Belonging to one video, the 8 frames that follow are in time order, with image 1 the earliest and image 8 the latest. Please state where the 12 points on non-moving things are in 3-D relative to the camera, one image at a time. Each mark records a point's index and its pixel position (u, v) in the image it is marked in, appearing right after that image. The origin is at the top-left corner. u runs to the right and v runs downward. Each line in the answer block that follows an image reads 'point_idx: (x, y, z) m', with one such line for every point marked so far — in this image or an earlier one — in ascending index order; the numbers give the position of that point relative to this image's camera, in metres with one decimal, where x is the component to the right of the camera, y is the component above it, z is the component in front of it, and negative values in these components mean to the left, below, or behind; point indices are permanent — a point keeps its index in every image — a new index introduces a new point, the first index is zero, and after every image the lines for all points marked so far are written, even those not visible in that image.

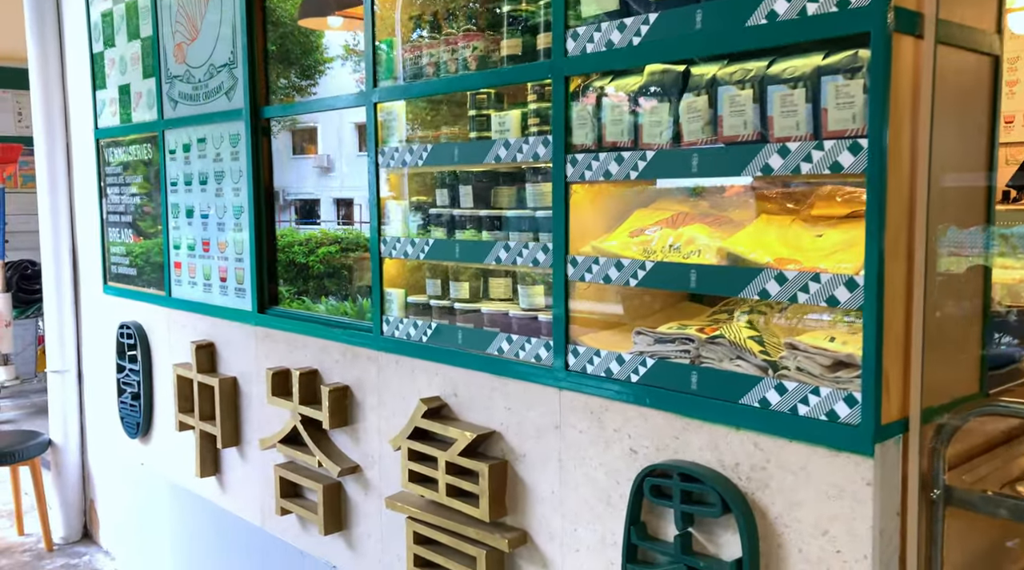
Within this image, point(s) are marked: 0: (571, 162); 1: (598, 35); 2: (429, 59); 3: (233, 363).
0: (+0.2, +0.3, +2.5) m
1: (+0.2, +0.6, +2.4) m
2: (-0.3, +0.7, +2.9) m
3: (-1.2, -0.3, +4.0) m
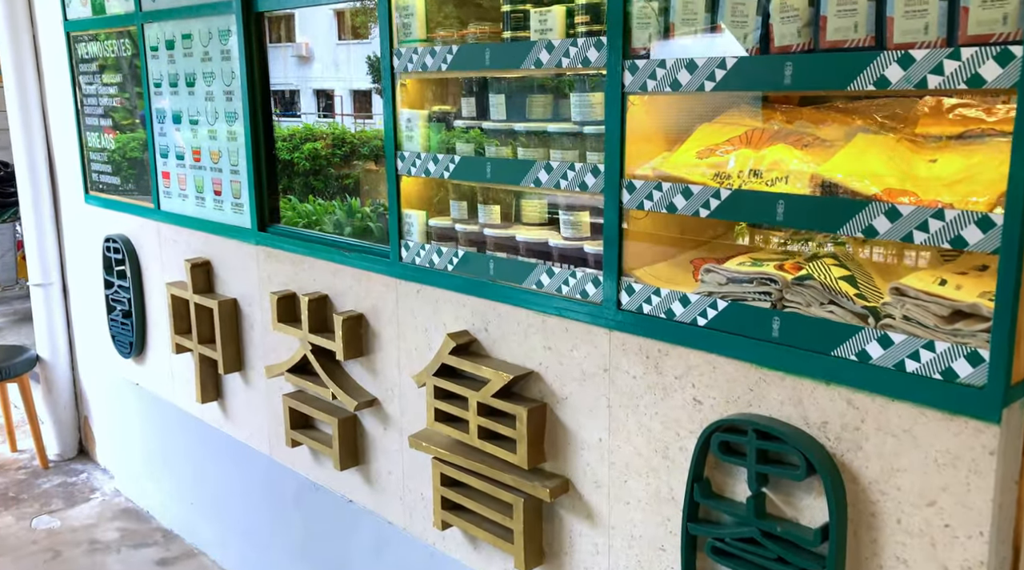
0: (+0.3, +0.5, +2.1) m
1: (+0.3, +0.8, +2.0) m
2: (-0.2, +0.9, +2.5) m
3: (-1.1, 0.0, +3.7) m
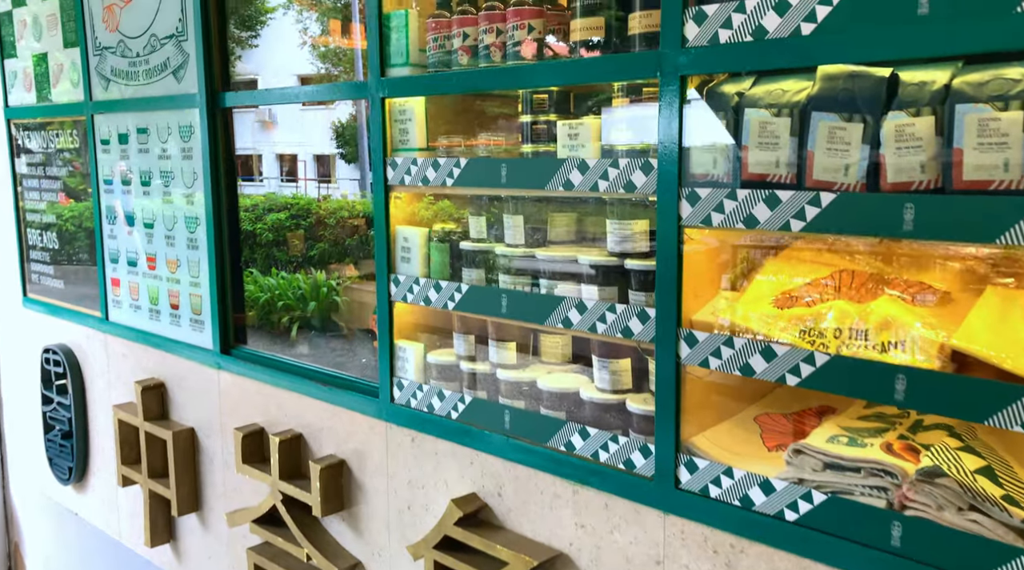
0: (+0.3, +0.2, +1.7) m
1: (+0.4, +0.5, +1.6) m
2: (-0.1, +0.6, +2.2) m
3: (-1.1, -0.4, +3.2) m
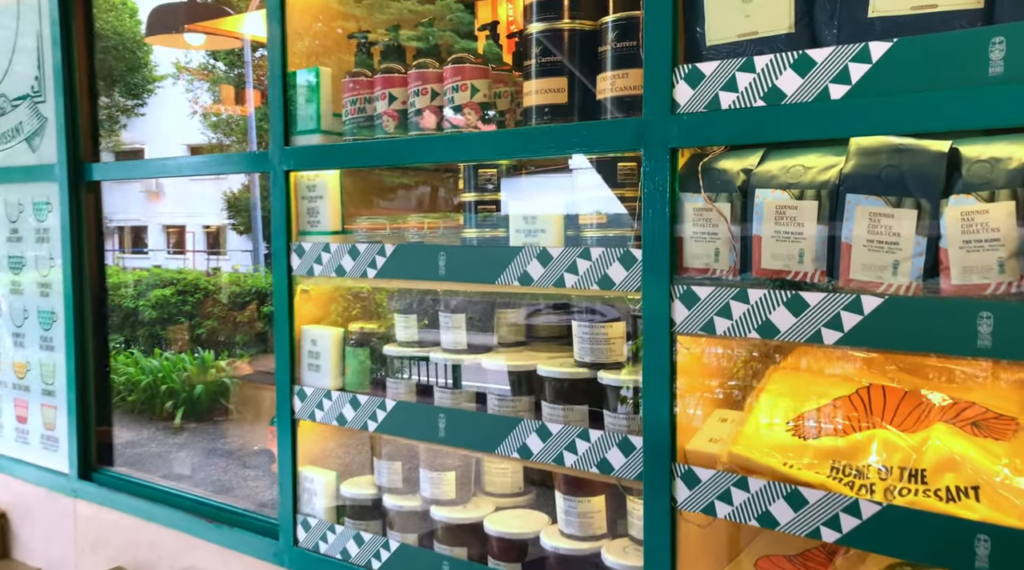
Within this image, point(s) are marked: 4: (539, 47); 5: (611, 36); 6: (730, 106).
0: (+0.3, 0.0, +1.4) m
1: (+0.3, +0.3, +1.3) m
2: (-0.2, +0.4, +1.8) m
3: (-1.4, -0.7, +2.6) m
4: (0.0, +0.4, +1.6) m
5: (+0.2, +0.4, +1.5) m
6: (+0.3, +0.3, +1.3) m
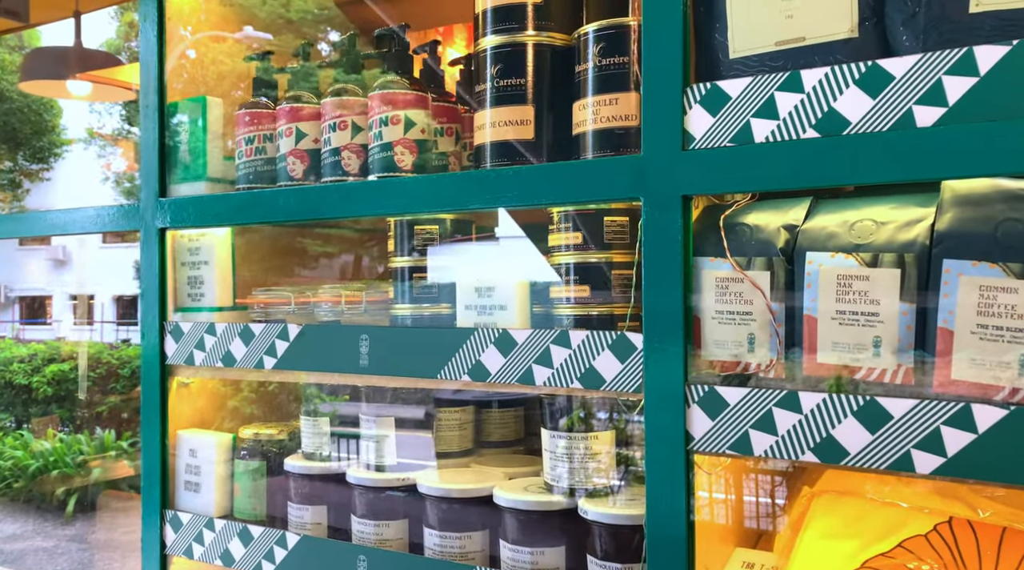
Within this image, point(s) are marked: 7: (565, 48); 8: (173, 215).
0: (+0.2, -0.1, +1.0) m
1: (+0.3, +0.2, +0.9) m
2: (-0.3, +0.2, +1.4) m
3: (-1.5, -0.9, +2.0) m
4: (0.0, +0.3, +1.2) m
5: (+0.1, +0.3, +1.1) m
6: (+0.3, +0.2, +1.0) m
7: (+0.1, +0.3, +1.2) m
8: (-0.5, +0.1, +1.5) m
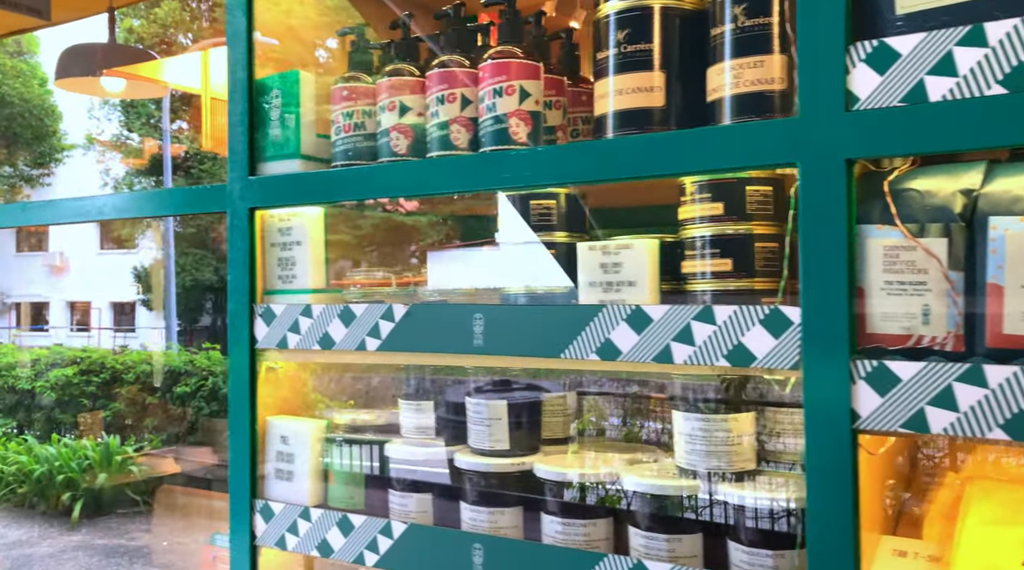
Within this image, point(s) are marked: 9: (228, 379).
0: (+0.4, -0.1, +0.9) m
1: (+0.5, +0.2, +0.9) m
2: (-0.2, +0.2, +1.3) m
3: (-1.3, -0.9, +2.0) m
4: (+0.1, +0.3, +1.2) m
5: (+0.3, +0.3, +1.1) m
6: (+0.4, +0.2, +0.9) m
7: (+0.2, +0.3, +1.2) m
8: (-0.4, +0.1, +1.4) m
9: (-0.5, -0.2, +1.5) m
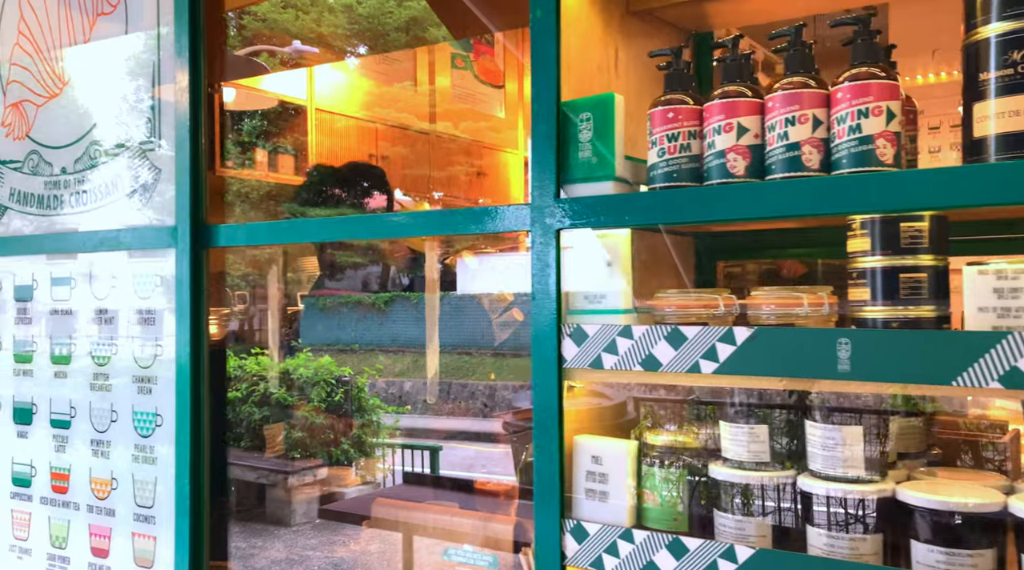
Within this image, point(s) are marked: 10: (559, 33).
0: (+0.8, -0.1, +0.9) m
1: (+0.9, +0.2, +0.9) m
2: (+0.3, +0.2, +1.3) m
3: (-0.8, -0.9, +2.0) m
4: (+0.6, +0.3, +1.1) m
5: (+0.7, +0.3, +1.1) m
6: (+0.9, +0.2, +0.9) m
7: (+0.7, +0.3, +1.1) m
8: (+0.1, +0.1, +1.4) m
9: (0.0, -0.2, +1.5) m
10: (+0.1, +0.4, +1.5) m
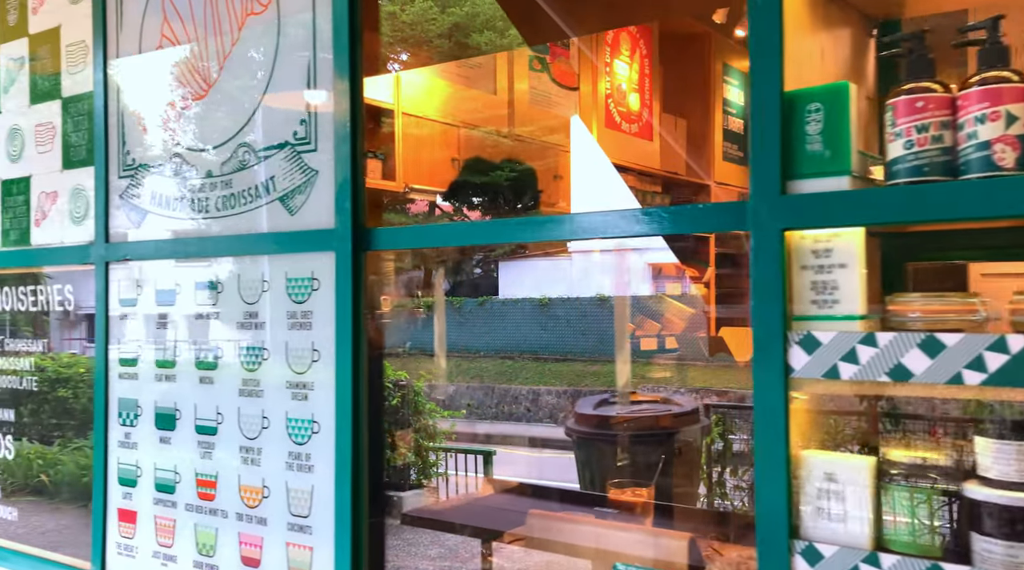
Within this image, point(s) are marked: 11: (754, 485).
0: (+1.1, -0.1, +0.8) m
1: (+1.2, +0.2, +0.7) m
2: (+0.7, +0.2, +1.2) m
3: (-0.4, -1.0, +2.0) m
4: (+0.9, +0.3, +1.0) m
5: (+1.1, +0.3, +0.9) m
6: (+1.2, +0.2, +0.7) m
7: (+1.0, +0.3, +1.0) m
8: (+0.4, +0.1, +1.3) m
9: (+0.4, -0.2, +1.4) m
10: (+0.4, +0.4, +1.4) m
11: (+0.4, -0.3, +1.4) m
